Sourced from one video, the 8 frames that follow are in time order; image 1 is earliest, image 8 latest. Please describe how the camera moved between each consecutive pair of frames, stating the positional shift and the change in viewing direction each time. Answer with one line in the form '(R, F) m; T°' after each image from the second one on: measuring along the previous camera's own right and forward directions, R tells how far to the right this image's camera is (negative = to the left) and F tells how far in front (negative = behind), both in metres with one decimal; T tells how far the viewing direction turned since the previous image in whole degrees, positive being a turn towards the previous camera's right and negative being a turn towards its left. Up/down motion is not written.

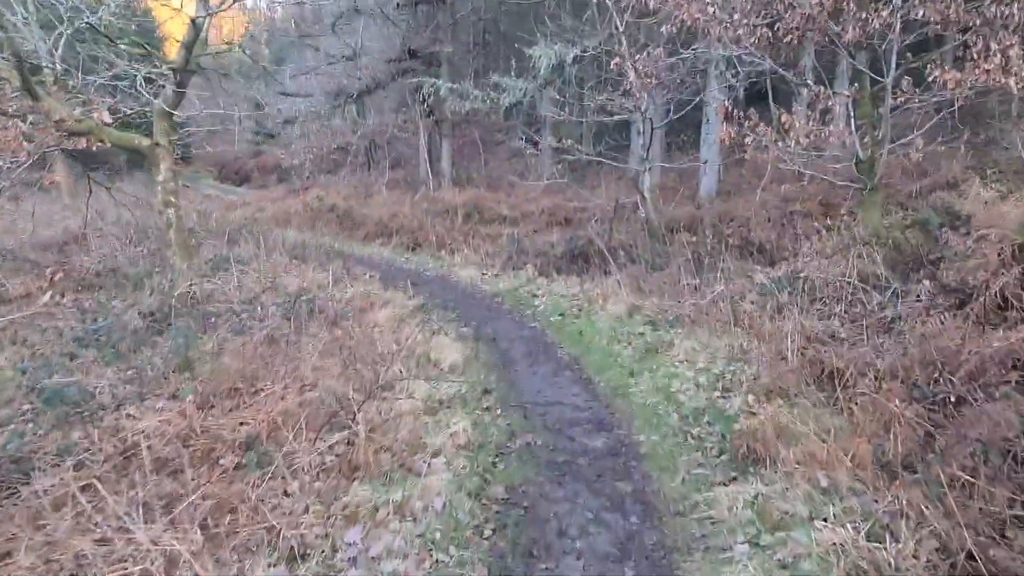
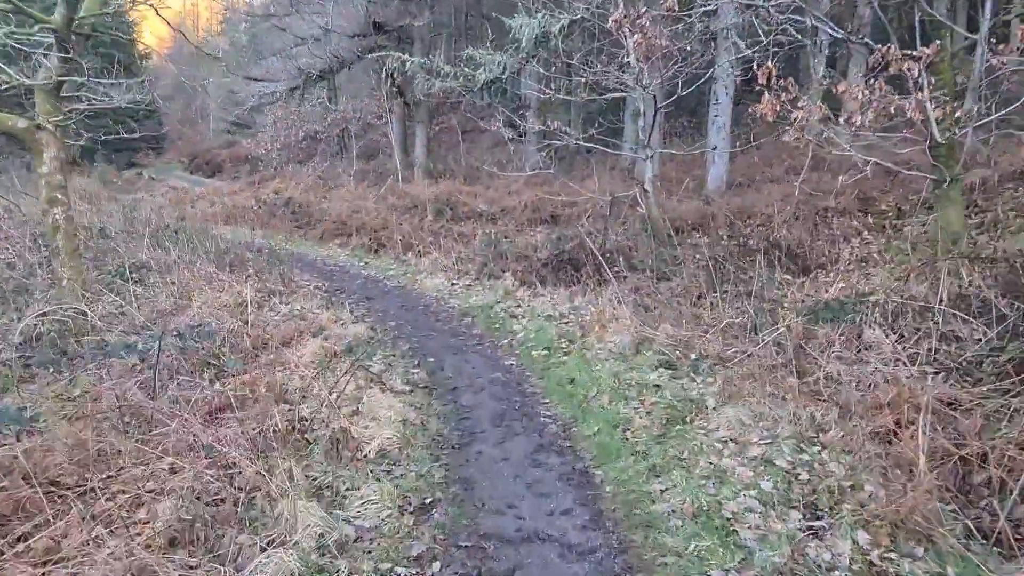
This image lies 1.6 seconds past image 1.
(+0.2, +2.3) m; +1°
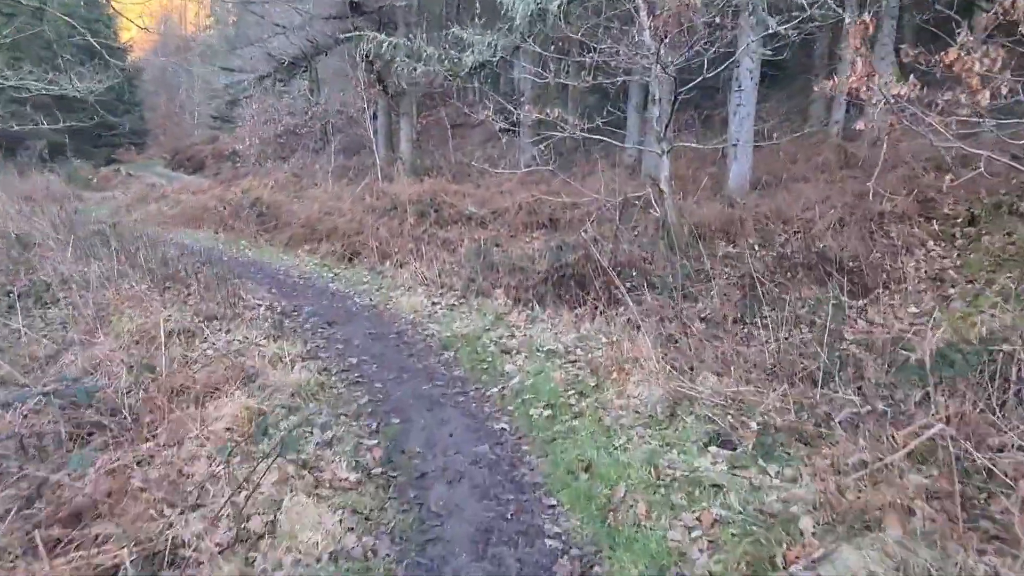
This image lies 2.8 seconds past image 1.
(0.0, +1.8) m; 0°
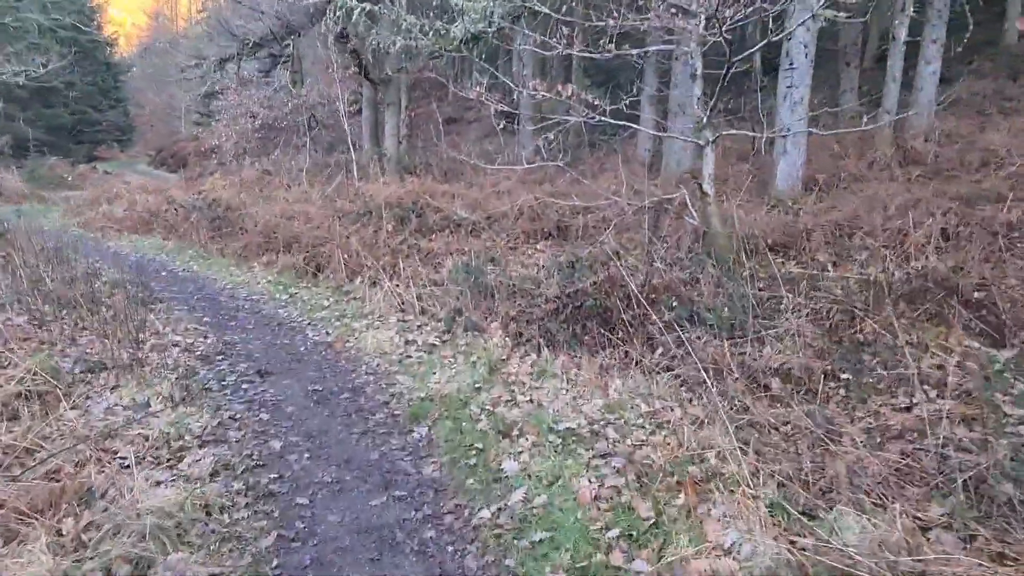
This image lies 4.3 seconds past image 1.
(0.0, +2.3) m; 0°
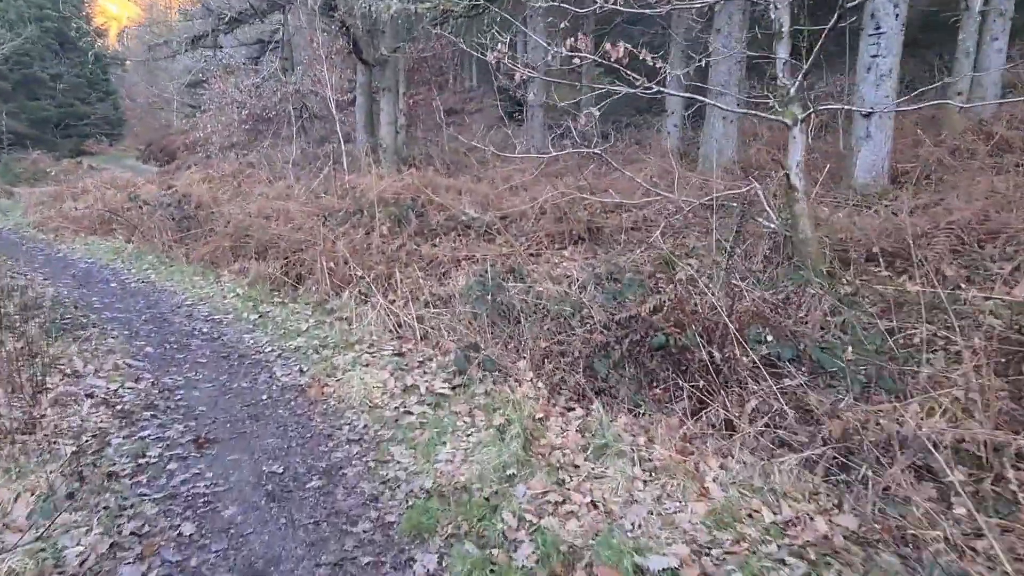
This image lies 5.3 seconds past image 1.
(-0.3, +1.9) m; 0°
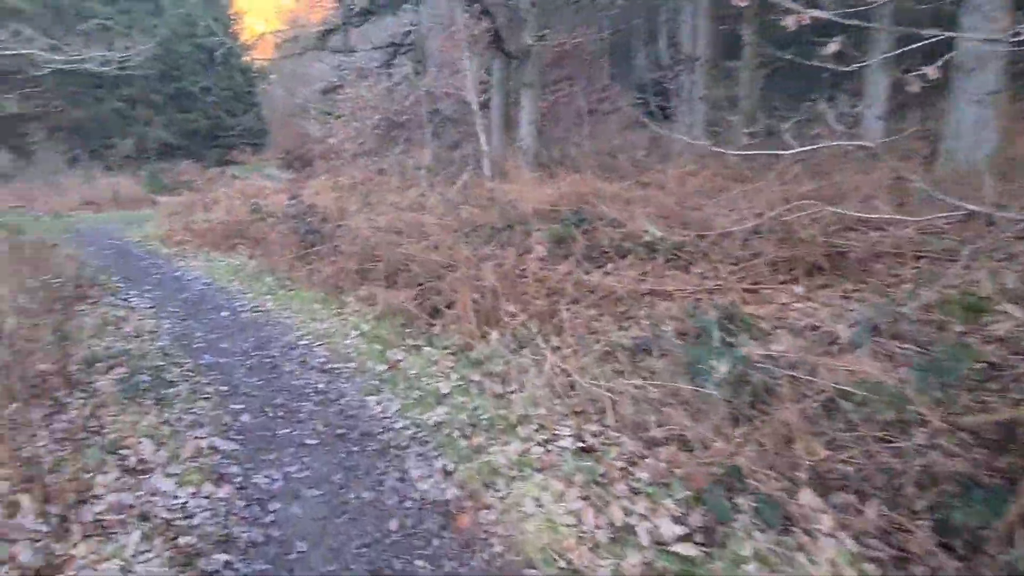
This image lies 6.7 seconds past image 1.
(-0.7, +2.0) m; -10°
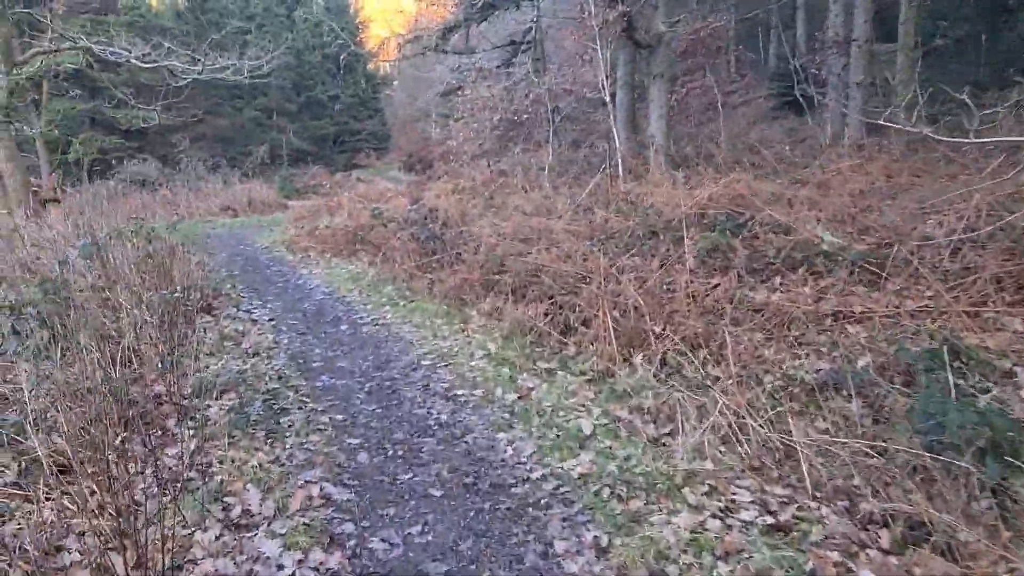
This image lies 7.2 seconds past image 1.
(-0.3, +0.8) m; -9°
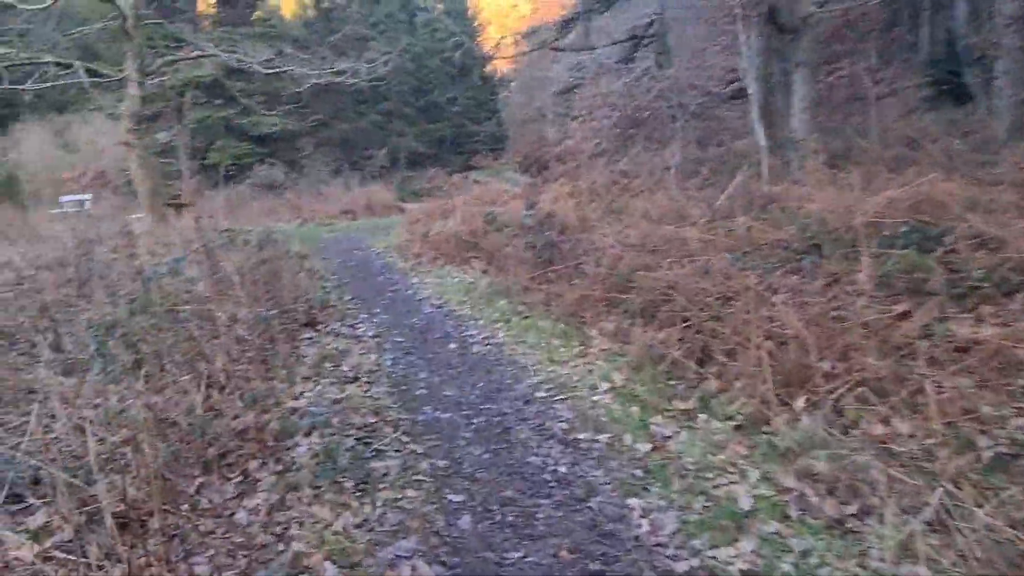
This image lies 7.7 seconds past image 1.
(-0.1, +0.8) m; -9°
